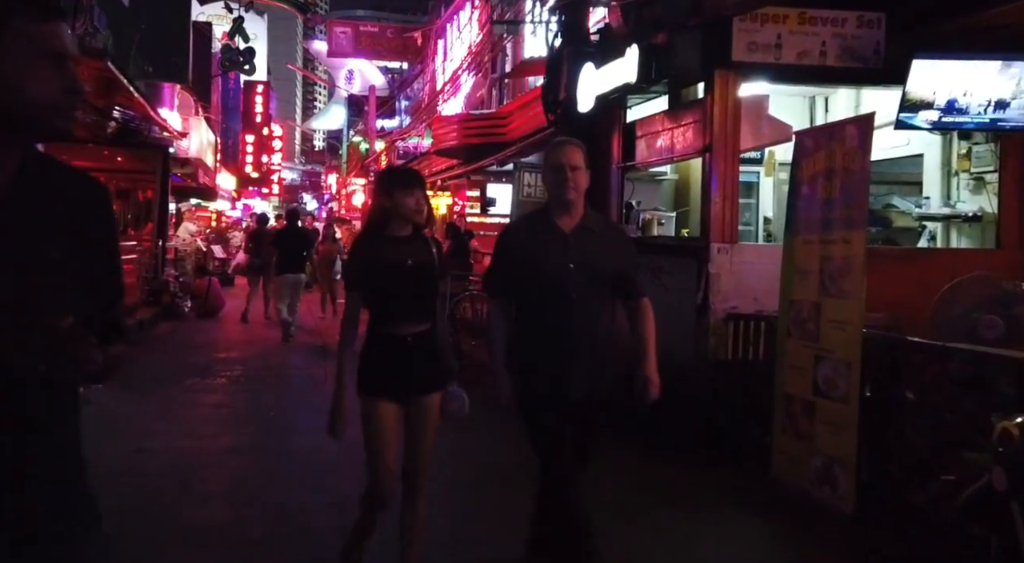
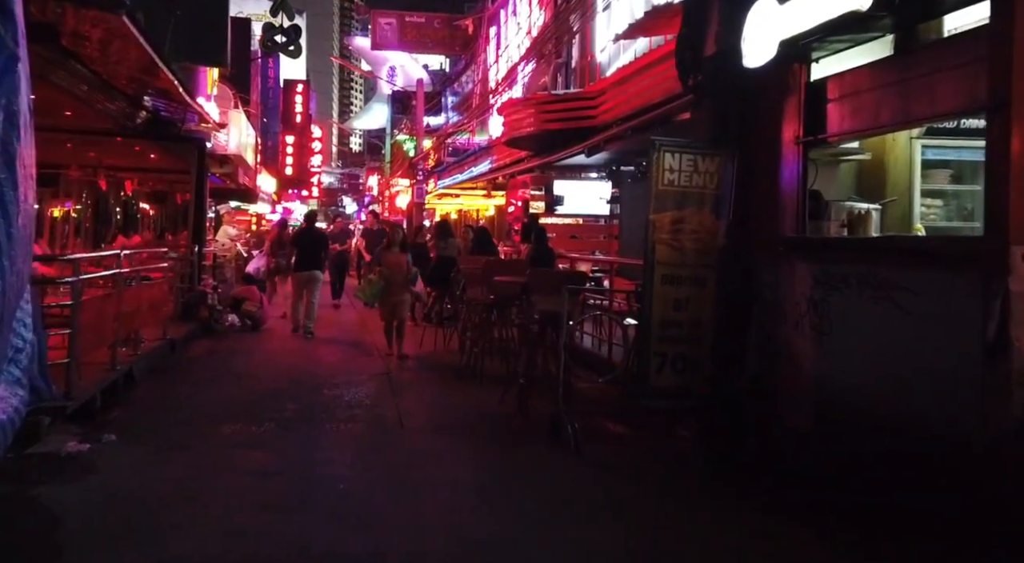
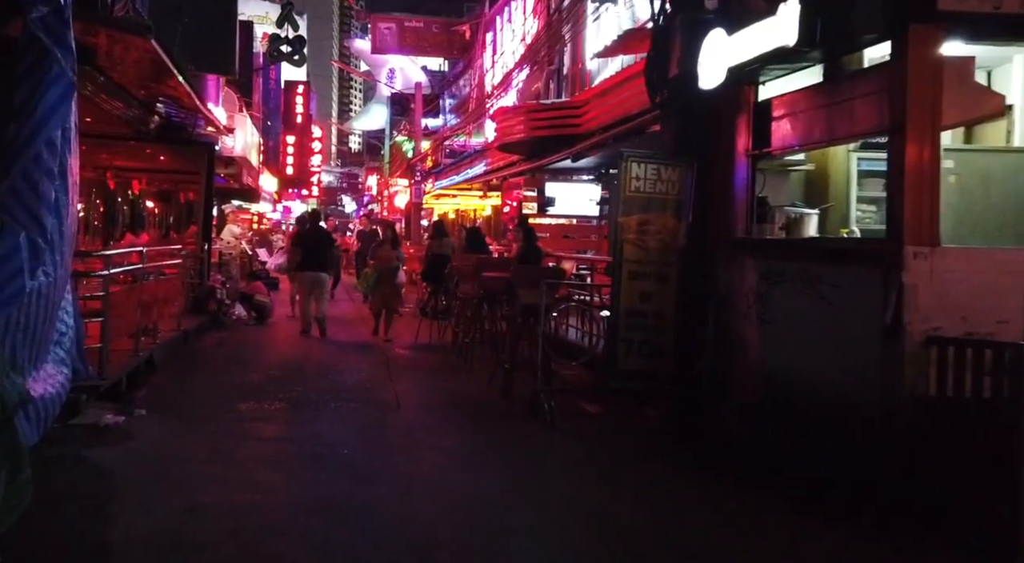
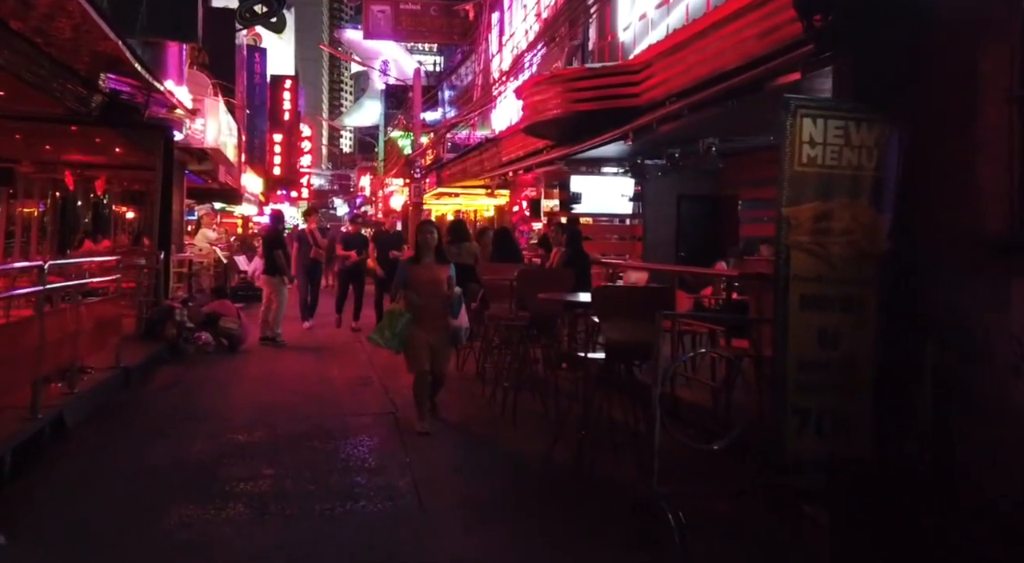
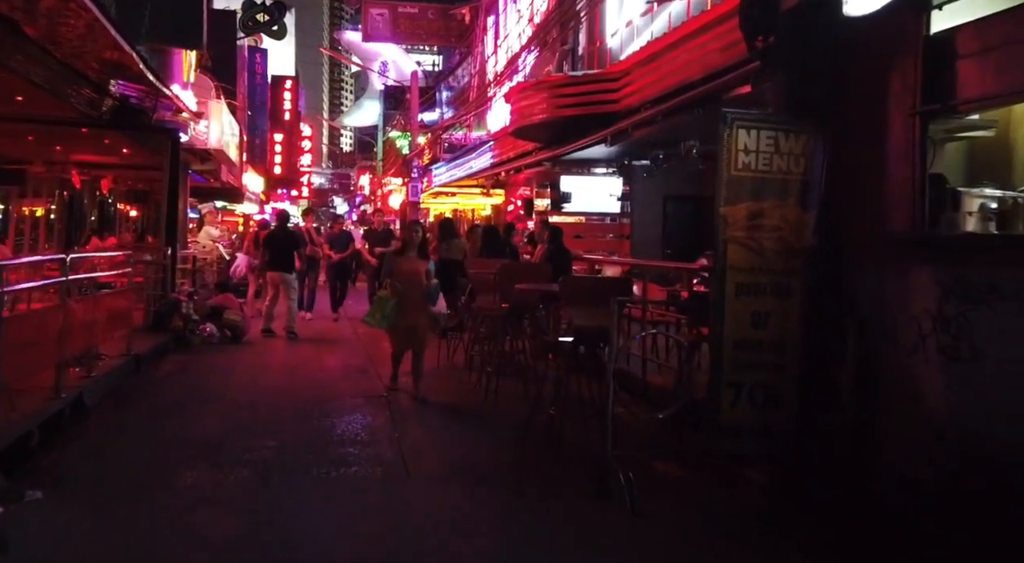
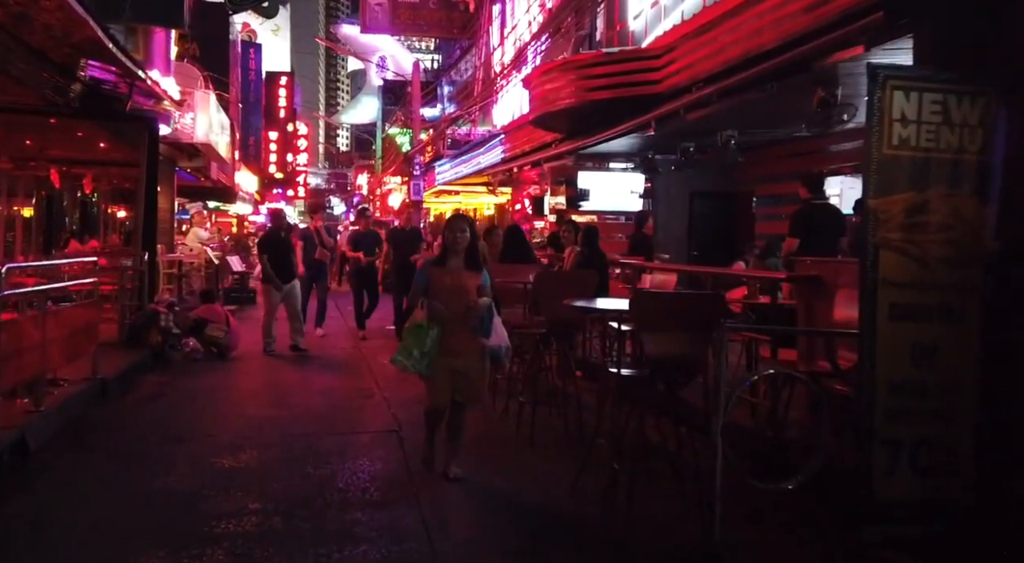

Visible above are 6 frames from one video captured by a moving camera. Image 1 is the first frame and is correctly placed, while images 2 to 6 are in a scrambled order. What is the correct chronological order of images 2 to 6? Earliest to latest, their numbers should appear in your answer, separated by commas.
3, 2, 5, 4, 6
